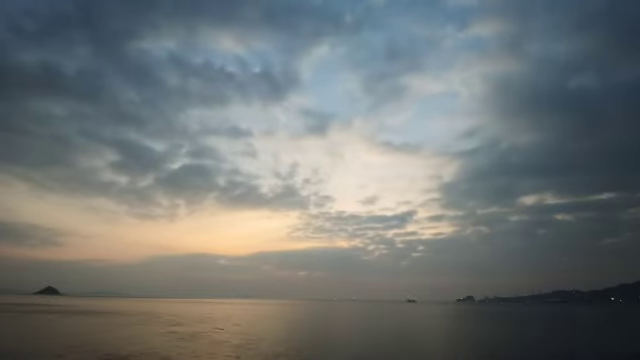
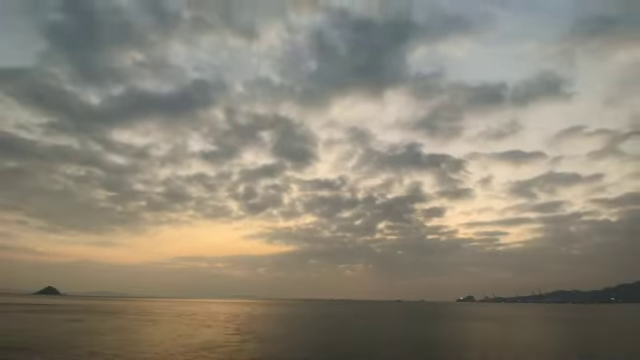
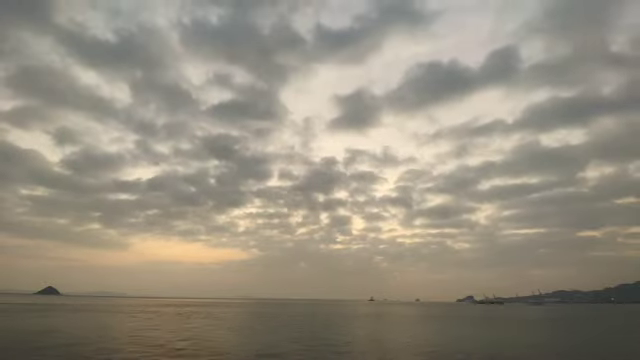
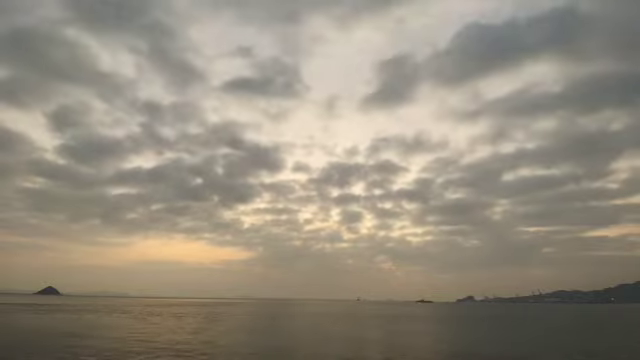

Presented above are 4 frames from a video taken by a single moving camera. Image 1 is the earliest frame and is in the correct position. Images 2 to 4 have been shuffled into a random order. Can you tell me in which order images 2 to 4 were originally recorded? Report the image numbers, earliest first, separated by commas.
2, 4, 3
